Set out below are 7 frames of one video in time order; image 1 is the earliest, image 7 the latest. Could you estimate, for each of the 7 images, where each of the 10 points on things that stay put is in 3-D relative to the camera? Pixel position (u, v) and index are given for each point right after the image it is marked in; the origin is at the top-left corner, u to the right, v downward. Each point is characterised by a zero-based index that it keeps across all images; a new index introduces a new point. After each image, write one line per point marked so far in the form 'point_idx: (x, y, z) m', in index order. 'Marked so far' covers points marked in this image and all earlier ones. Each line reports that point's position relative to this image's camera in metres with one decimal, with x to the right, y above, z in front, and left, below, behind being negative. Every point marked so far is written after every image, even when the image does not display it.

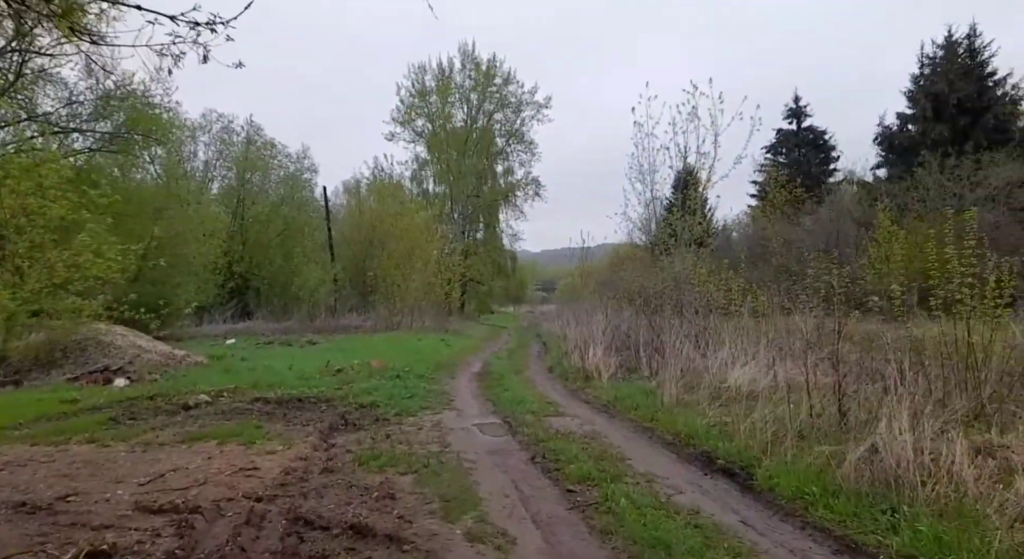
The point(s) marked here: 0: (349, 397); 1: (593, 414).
0: (-3.0, -2.2, +14.5) m
1: (+1.4, -2.2, +12.8) m
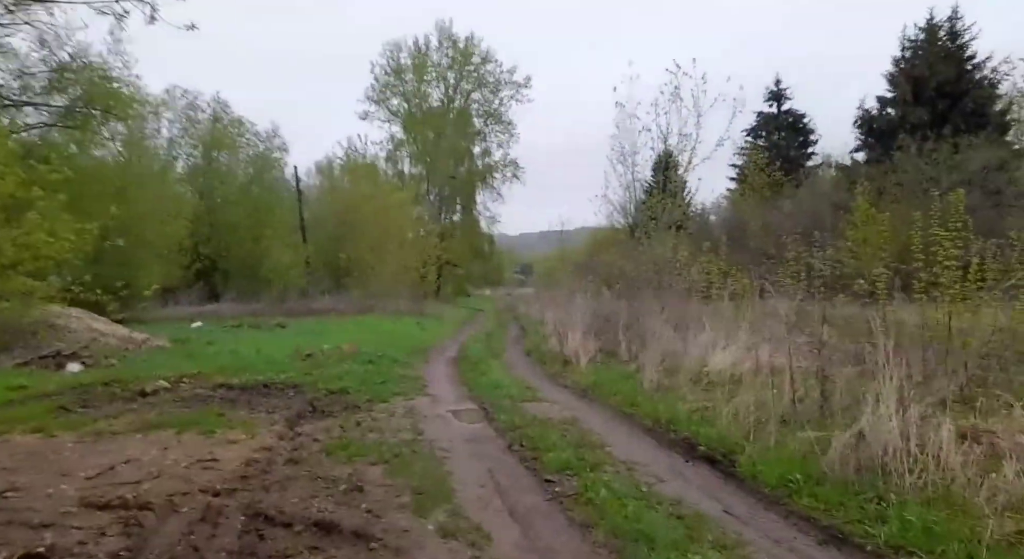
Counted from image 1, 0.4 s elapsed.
0: (-3.4, -1.9, +14.1) m
1: (+1.0, -1.9, +12.4) m
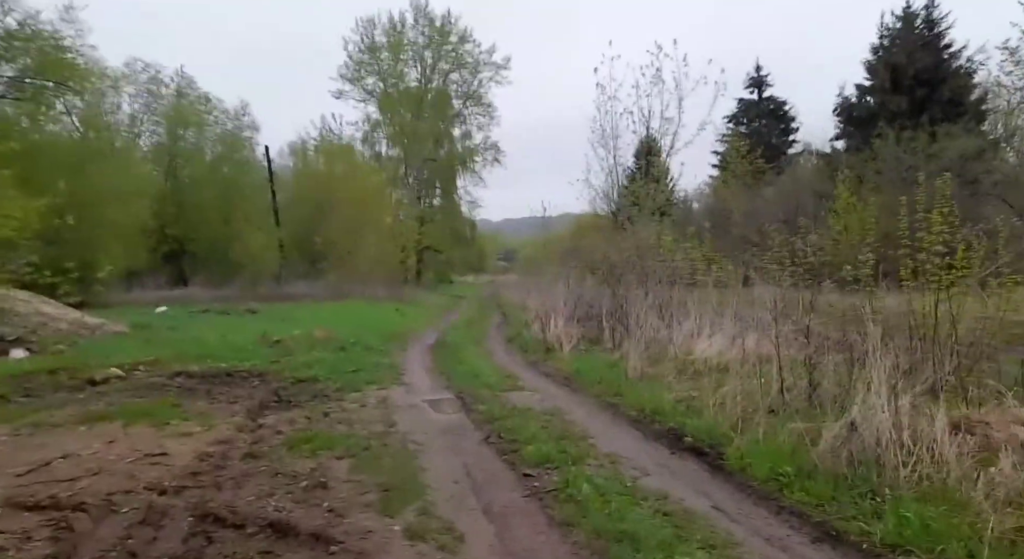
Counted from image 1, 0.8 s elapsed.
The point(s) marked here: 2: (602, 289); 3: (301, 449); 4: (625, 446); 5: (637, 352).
0: (-3.9, -1.6, +13.5) m
1: (+0.7, -1.7, +12.0) m
2: (+2.1, -0.2, +18.4) m
3: (-2.1, -1.7, +7.9) m
4: (+1.2, -1.7, +8.2) m
5: (+2.0, -1.2, +12.7) m
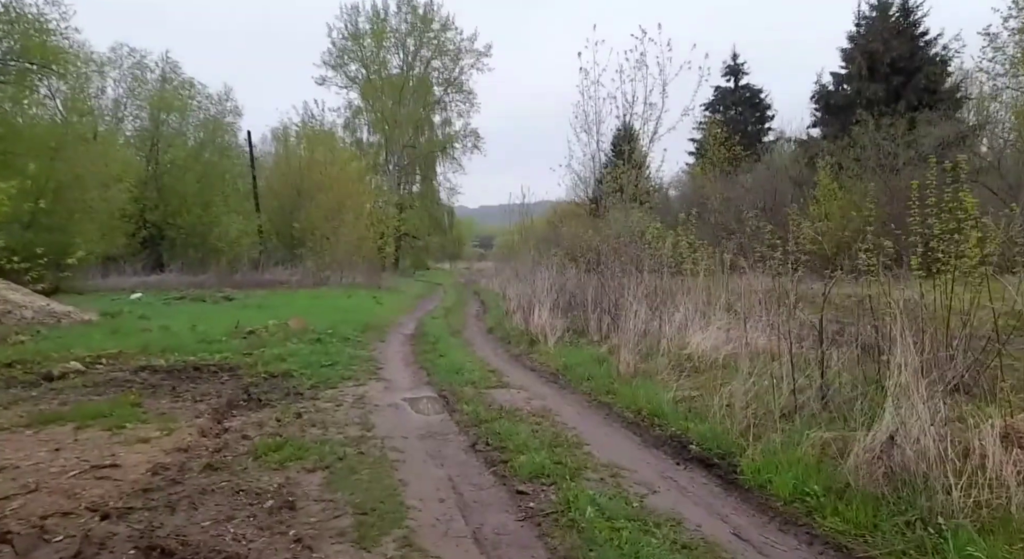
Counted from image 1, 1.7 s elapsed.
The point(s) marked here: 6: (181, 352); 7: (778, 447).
0: (-4.1, -1.4, +12.7) m
1: (+0.5, -1.5, +11.3) m
2: (+1.8, +0.1, +17.7) m
3: (-2.2, -1.6, +7.1) m
4: (+1.1, -1.7, +7.5) m
5: (+1.8, -1.0, +12.0) m
6: (-5.7, -1.3, +13.5) m
7: (+2.3, -1.5, +6.9) m
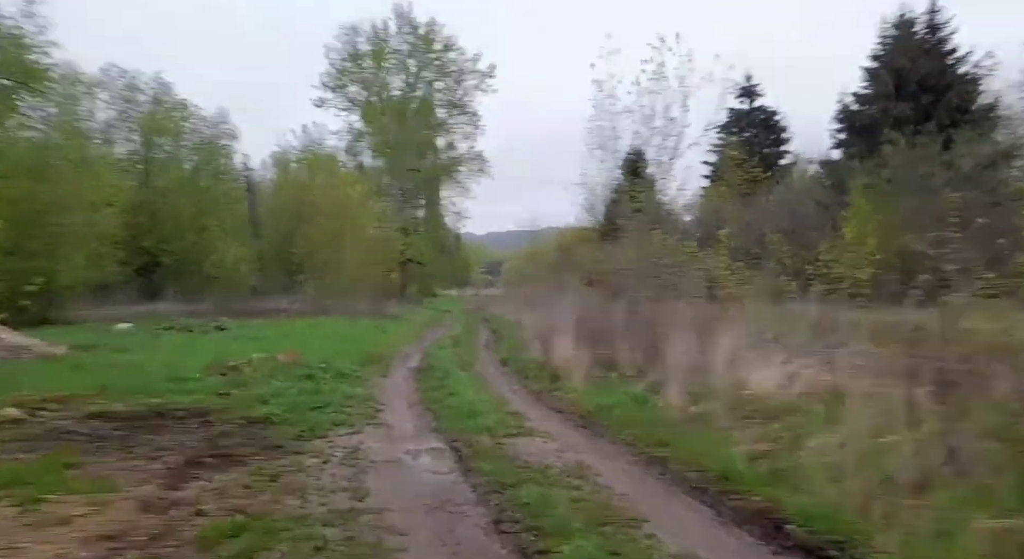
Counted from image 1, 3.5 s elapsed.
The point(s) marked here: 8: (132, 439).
0: (-3.8, -1.8, +10.8) m
1: (+0.8, -1.8, +9.4) m
2: (+2.1, -0.5, +15.9) m
3: (-1.9, -1.8, +5.2) m
4: (+1.3, -1.8, +5.6) m
5: (+2.1, -1.3, +10.2) m
6: (-5.4, -1.7, +11.7) m
7: (+2.6, -1.6, +5.0) m
8: (-4.3, -1.8, +9.0) m
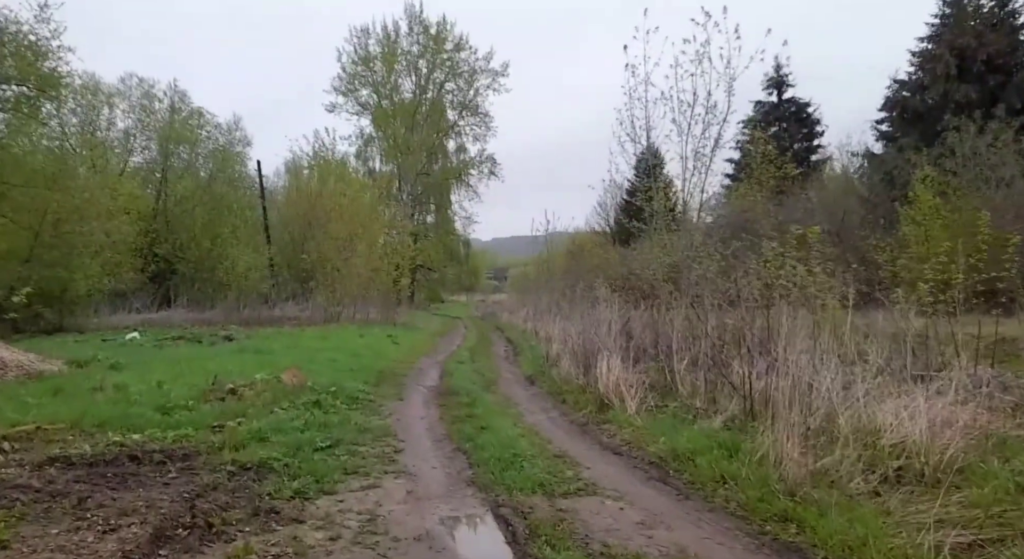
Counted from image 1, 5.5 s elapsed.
0: (-3.2, -1.9, +8.8) m
1: (+1.3, -2.0, +7.3) m
2: (+2.8, -0.6, +13.8) m
3: (-1.5, -1.9, +3.2) m
4: (+1.8, -2.0, +3.6) m
5: (+2.7, -1.5, +8.1) m
6: (-4.8, -1.8, +9.7) m
7: (+3.1, -1.7, +2.9) m
8: (-3.8, -1.9, +7.1) m
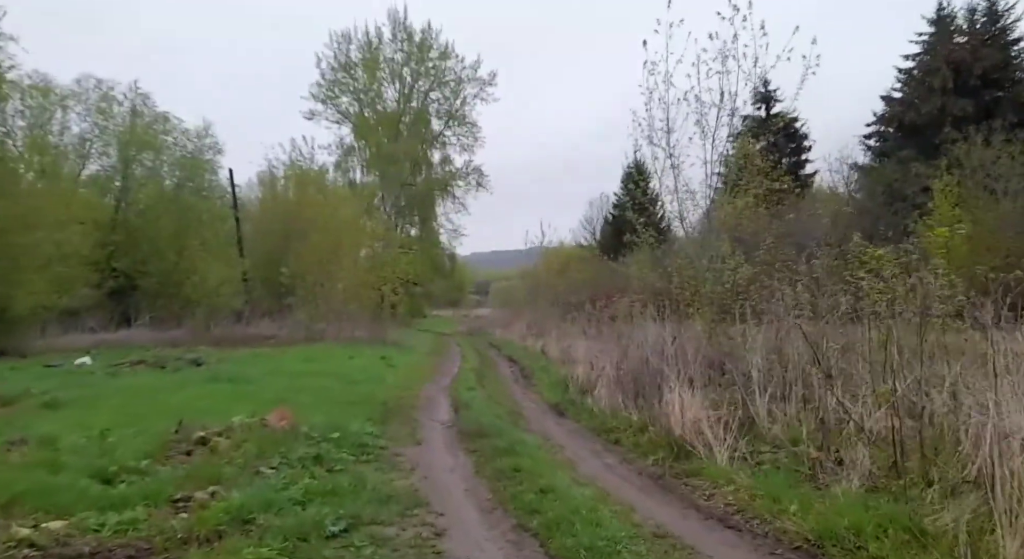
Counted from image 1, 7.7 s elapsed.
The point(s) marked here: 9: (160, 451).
0: (-2.4, -2.1, +6.2) m
1: (+2.1, -2.1, +4.8) m
2: (+3.4, -0.8, +11.4) m
3: (-0.5, -2.0, +0.6) m
4: (+2.8, -2.0, +1.1) m
5: (+3.4, -1.6, +5.7) m
6: (-4.1, -2.0, +7.0) m
7: (+4.0, -1.7, +0.5) m
8: (-3.0, -2.1, +4.4) m
9: (-4.1, -2.0, +9.2) m
